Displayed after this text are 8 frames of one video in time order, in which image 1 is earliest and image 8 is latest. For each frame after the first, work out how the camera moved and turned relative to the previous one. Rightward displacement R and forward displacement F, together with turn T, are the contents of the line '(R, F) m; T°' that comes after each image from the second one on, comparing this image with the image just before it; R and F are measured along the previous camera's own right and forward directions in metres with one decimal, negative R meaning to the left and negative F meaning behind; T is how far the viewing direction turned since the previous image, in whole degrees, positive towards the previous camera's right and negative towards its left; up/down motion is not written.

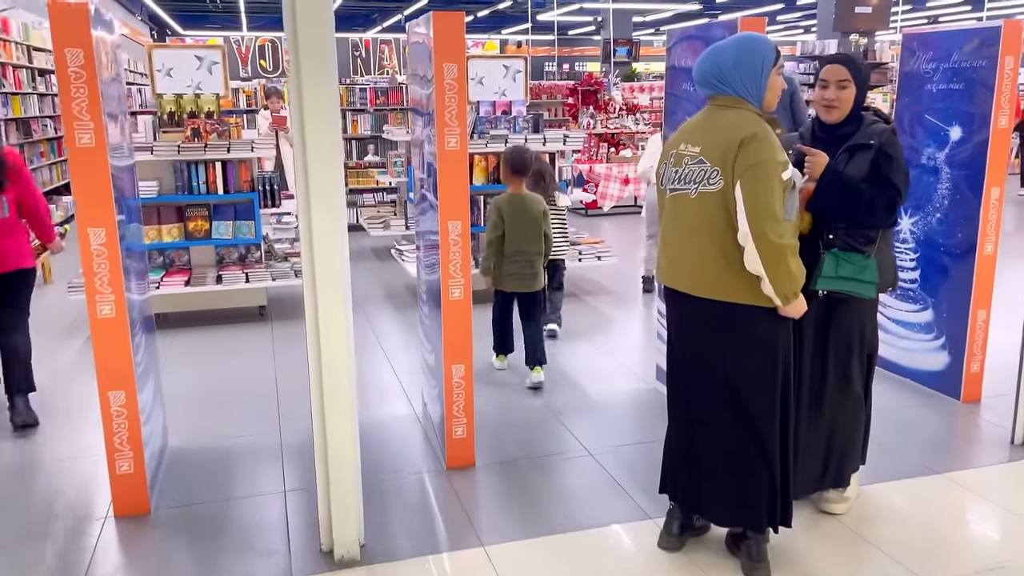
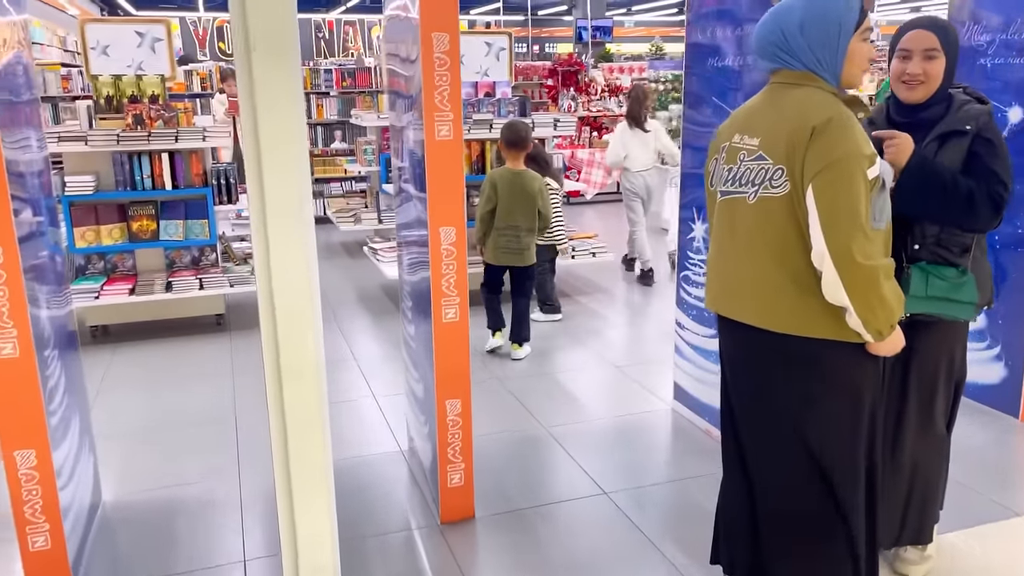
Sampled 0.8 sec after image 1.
(-0.1, +0.6) m; +2°
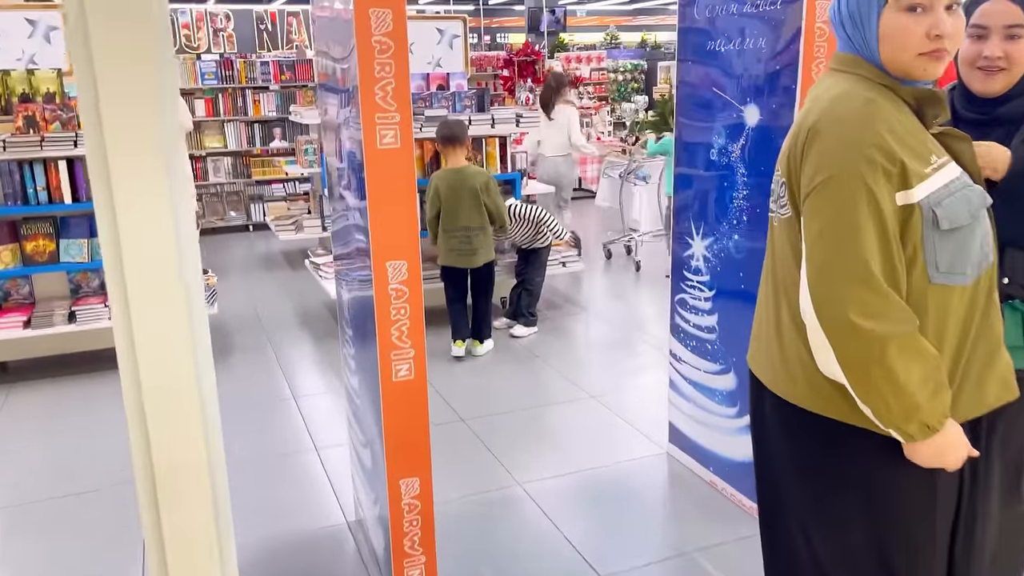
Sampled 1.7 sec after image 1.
(0.0, +0.6) m; +3°
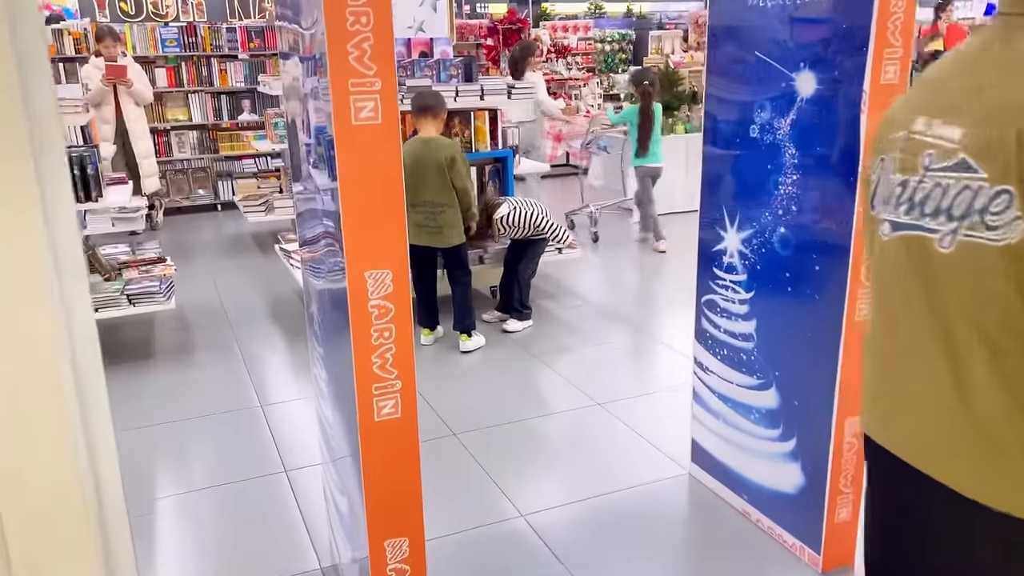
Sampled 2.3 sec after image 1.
(-0.1, +0.4) m; +1°
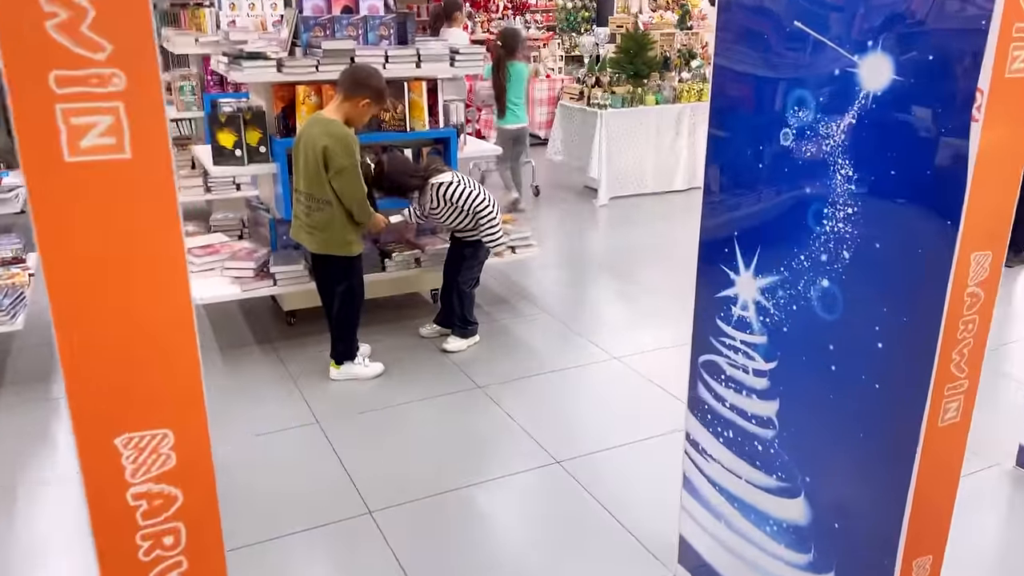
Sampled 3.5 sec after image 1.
(+0.1, +0.7) m; +3°
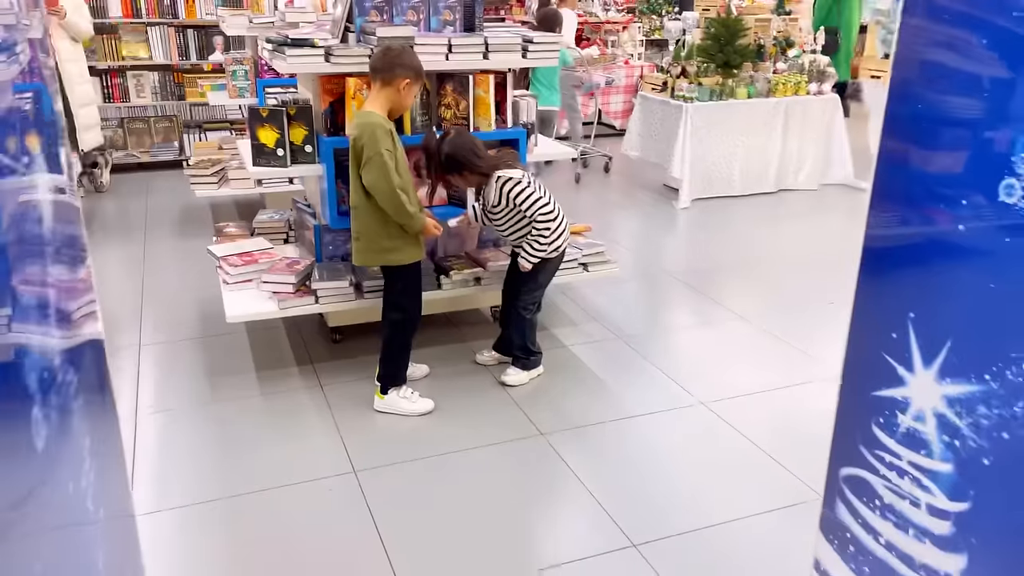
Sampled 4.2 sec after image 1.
(0.0, +0.5) m; -4°
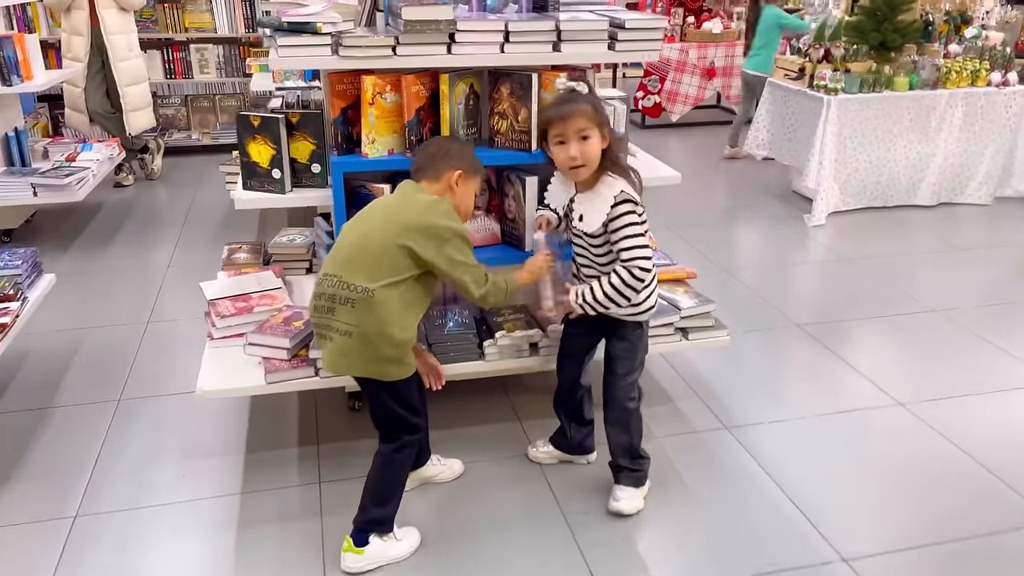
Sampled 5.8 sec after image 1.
(+0.1, +0.8) m; -7°
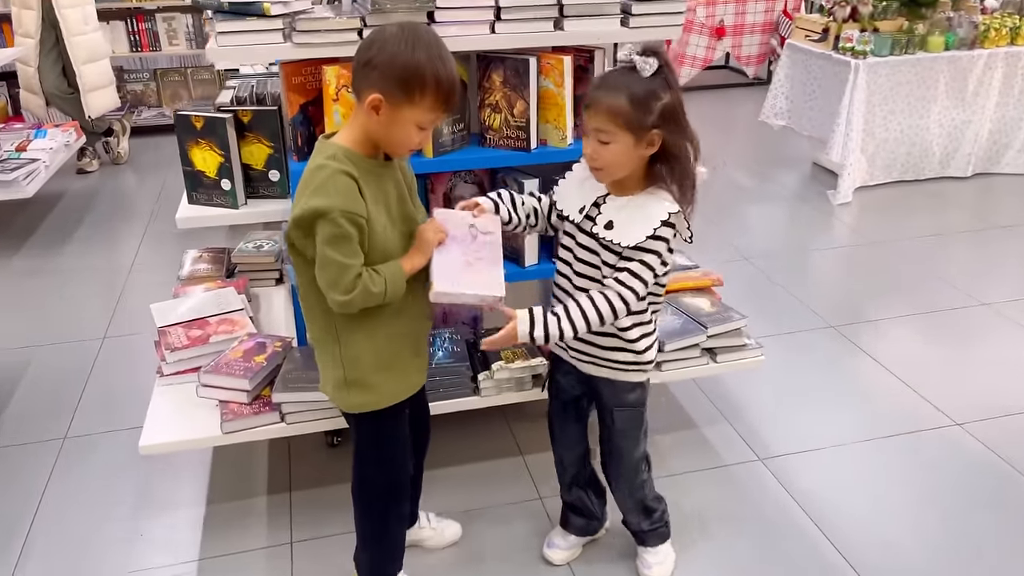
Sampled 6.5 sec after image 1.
(0.0, +0.4) m; 0°
